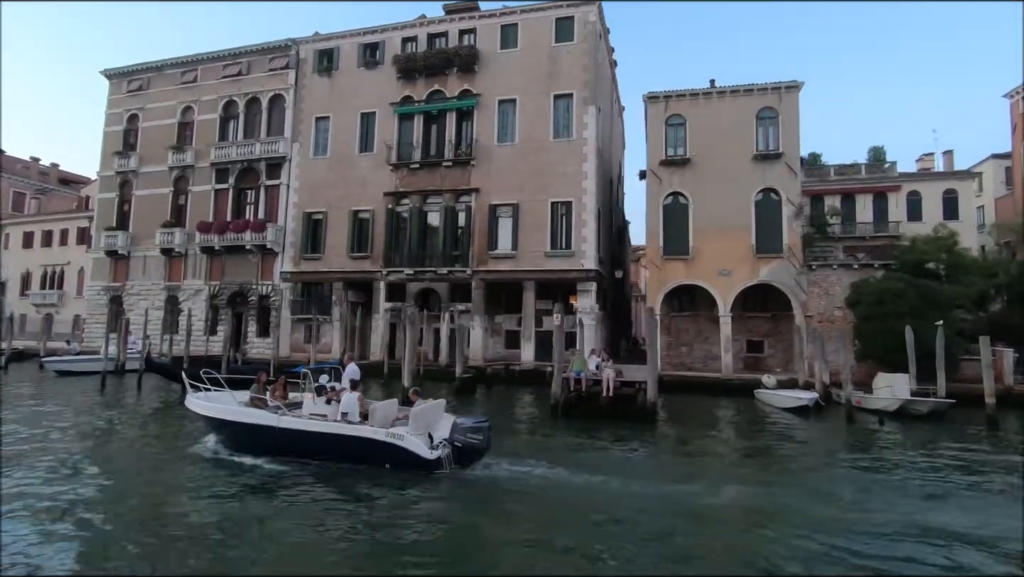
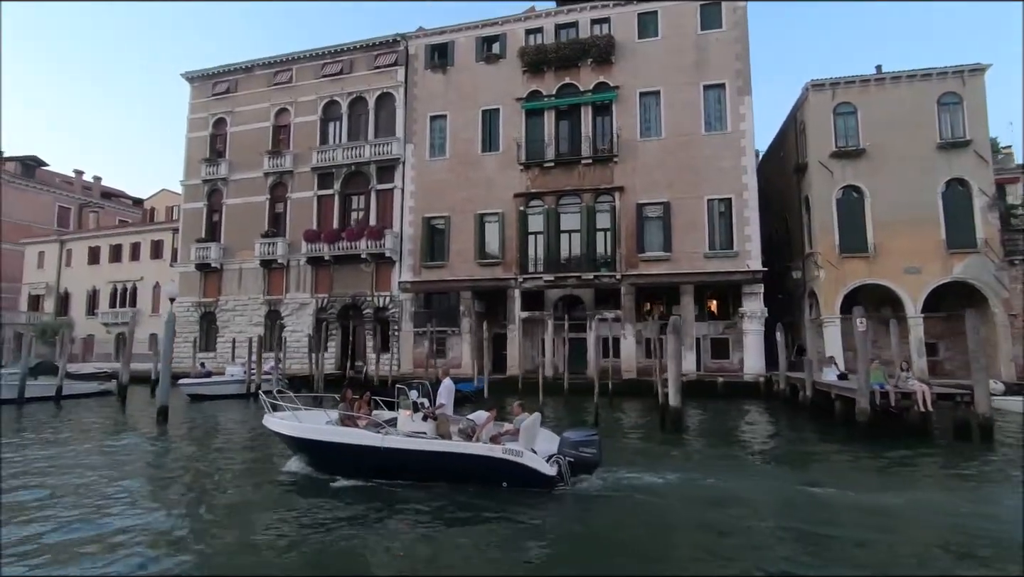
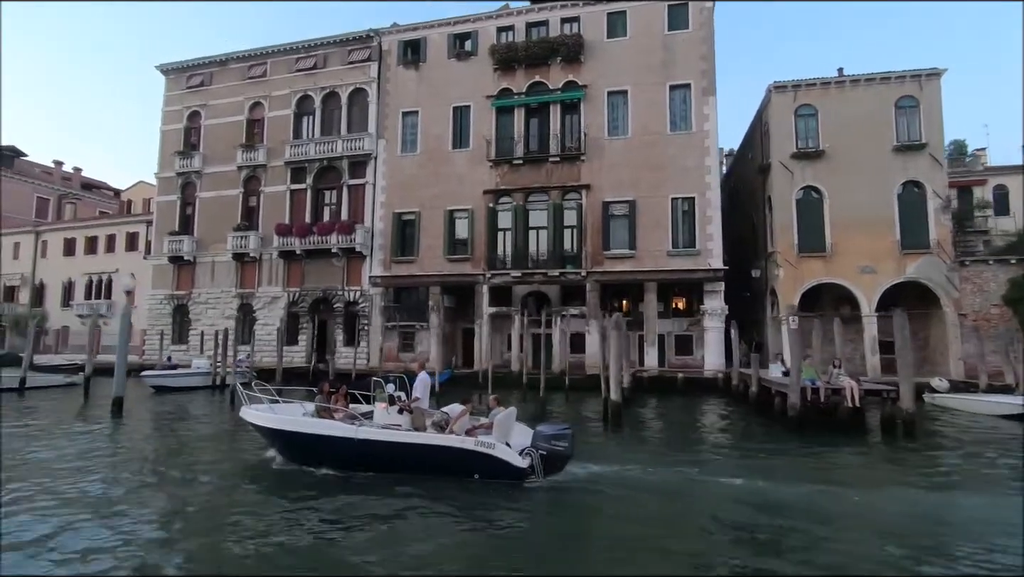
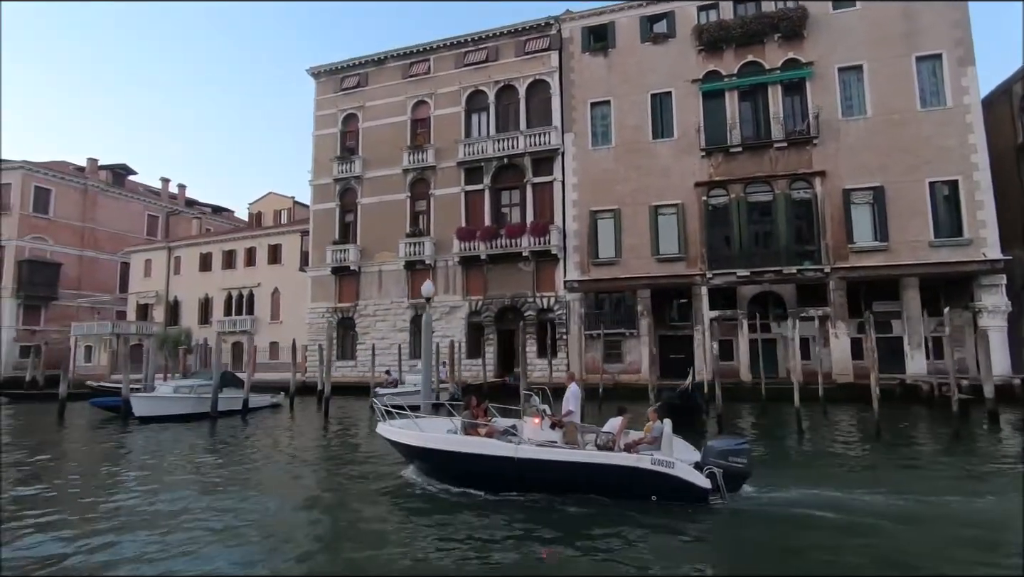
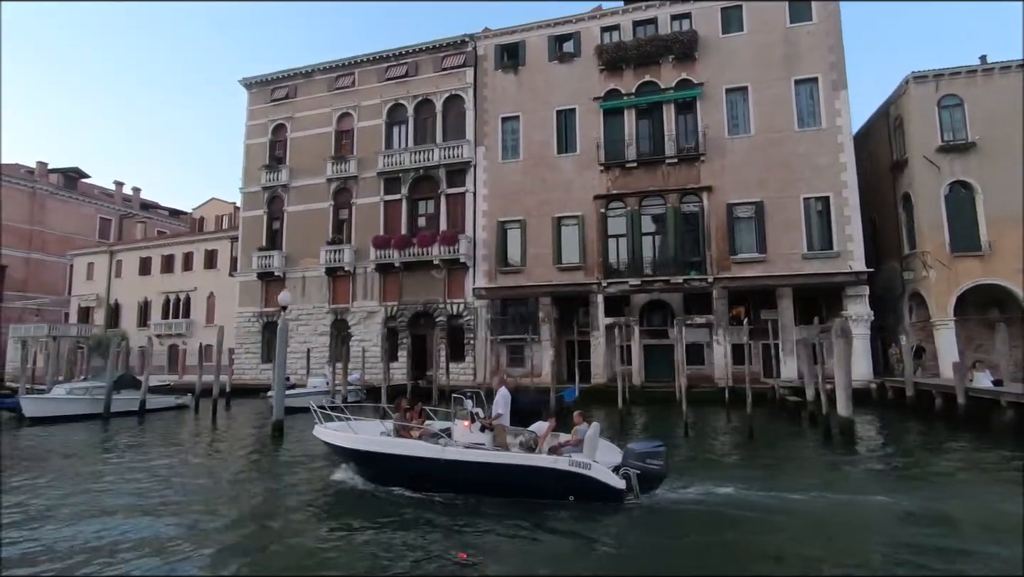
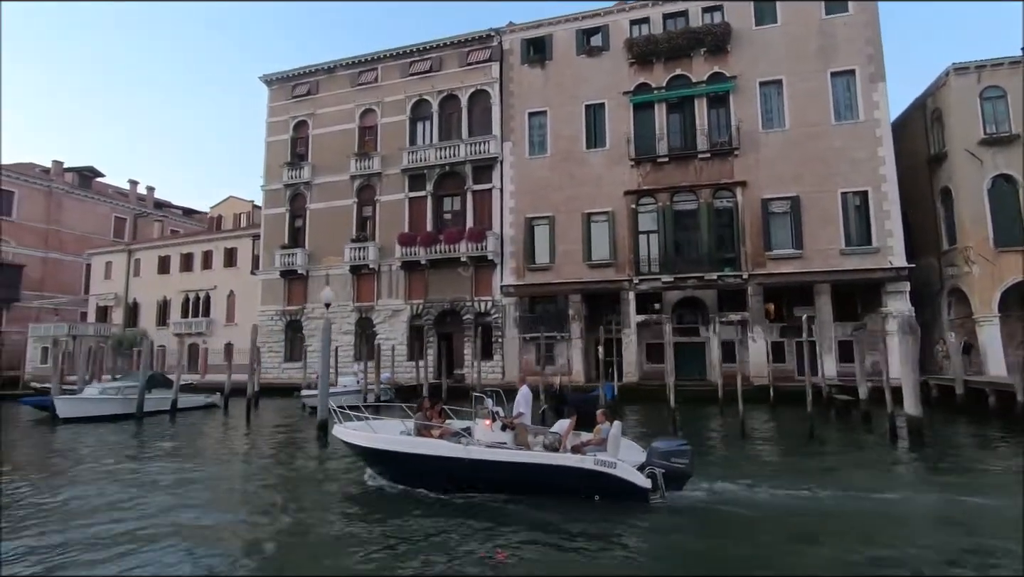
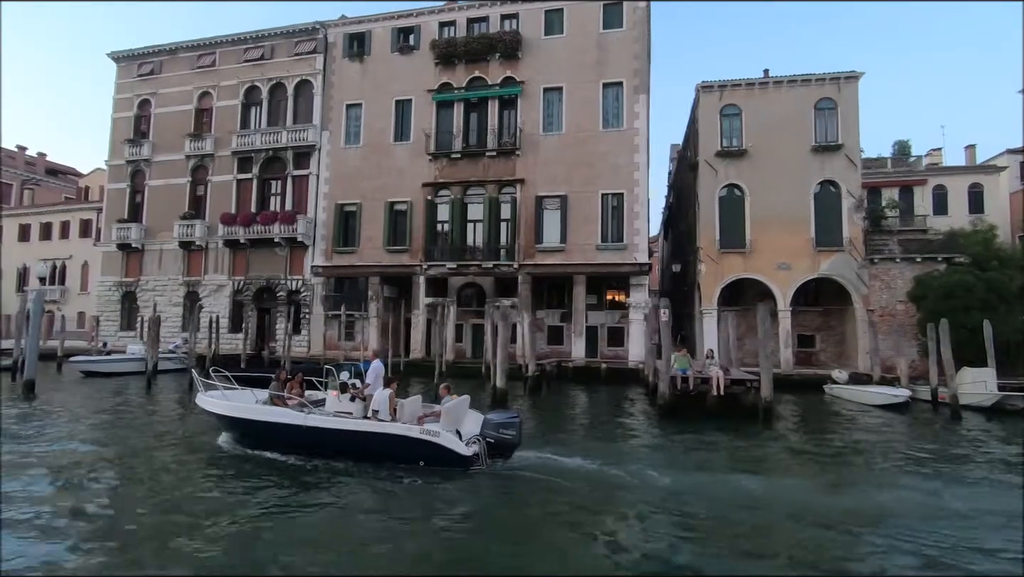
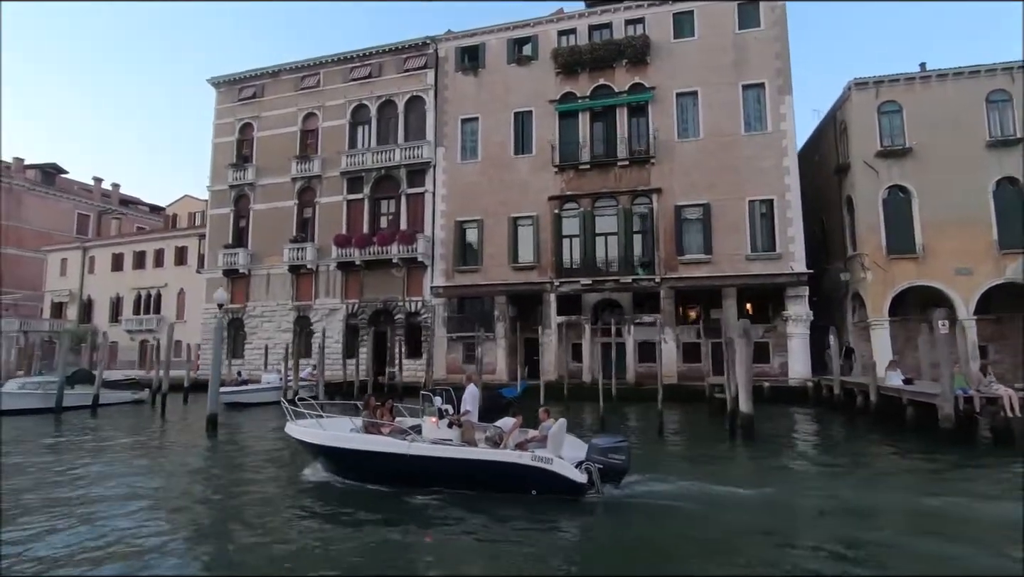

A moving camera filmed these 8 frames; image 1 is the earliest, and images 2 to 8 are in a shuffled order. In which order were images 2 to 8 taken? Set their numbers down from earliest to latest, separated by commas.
7, 3, 2, 8, 5, 6, 4
